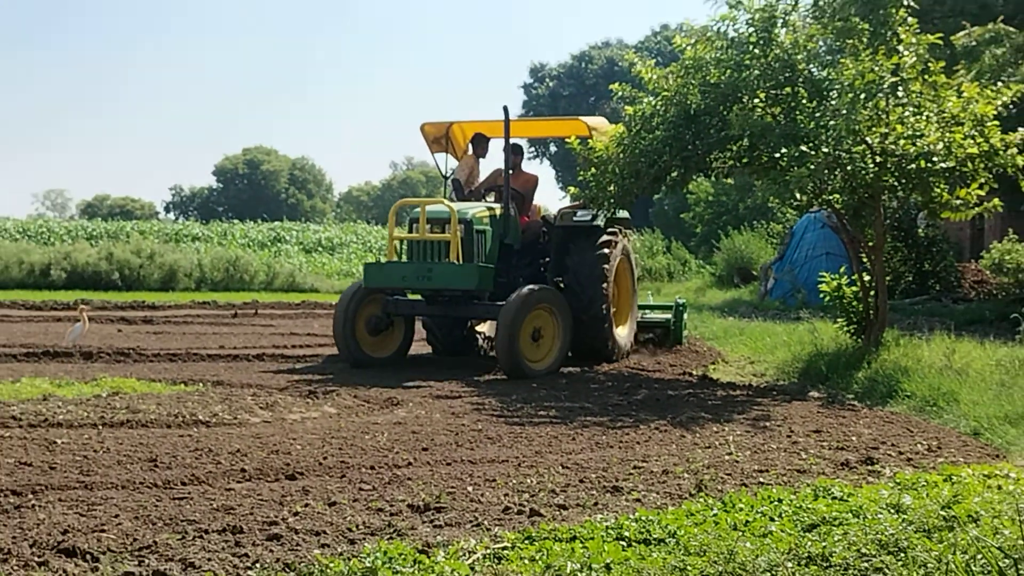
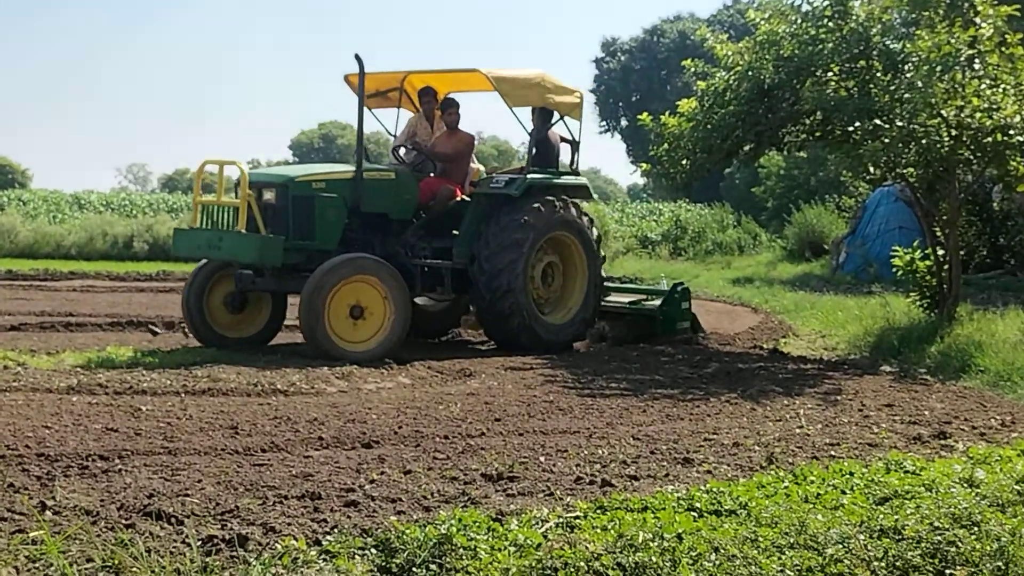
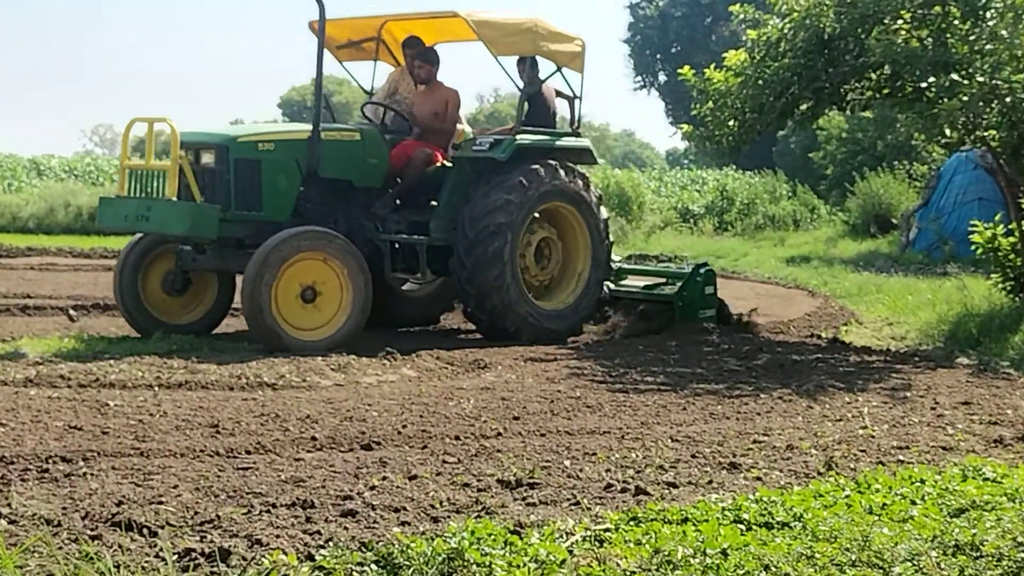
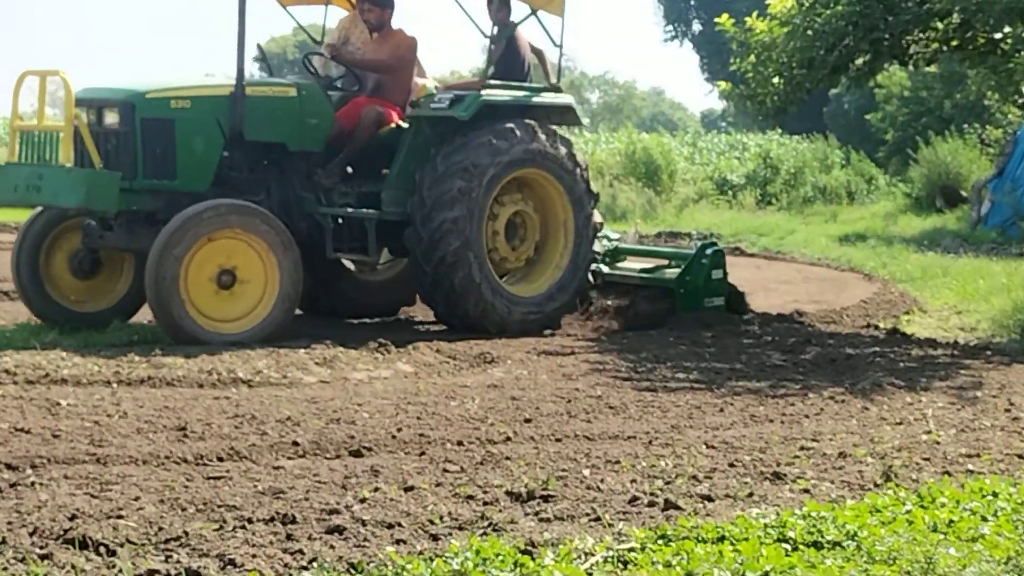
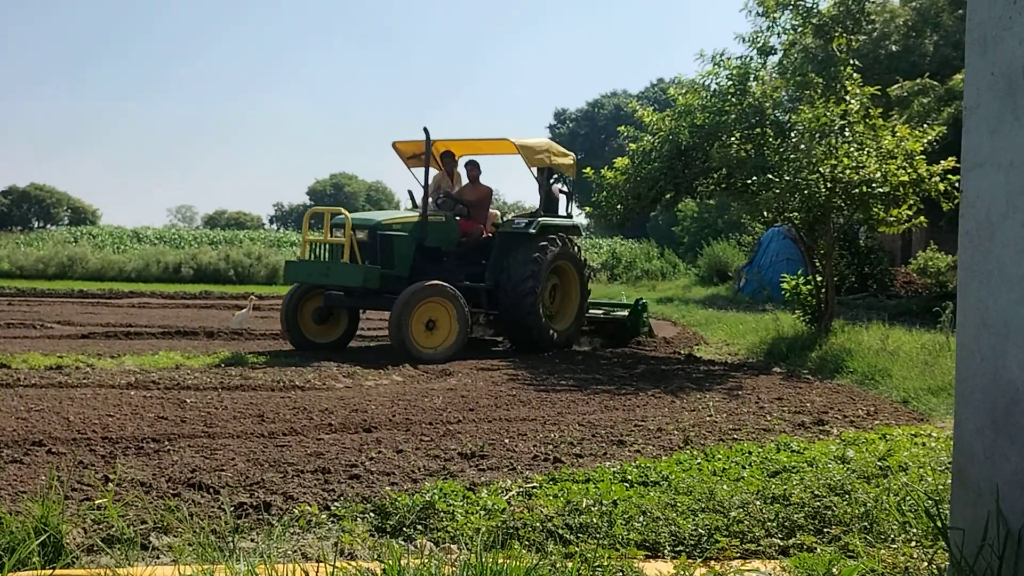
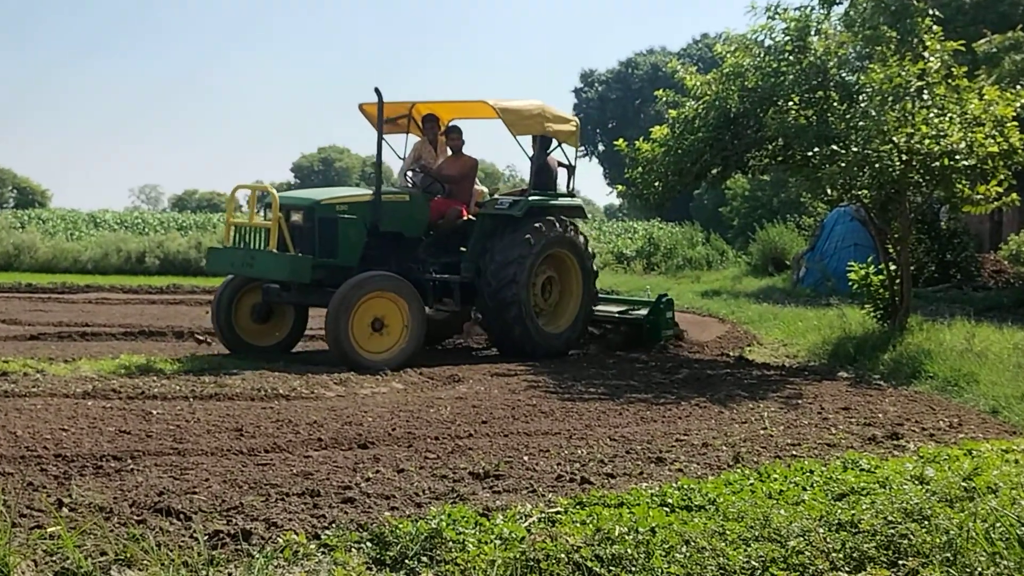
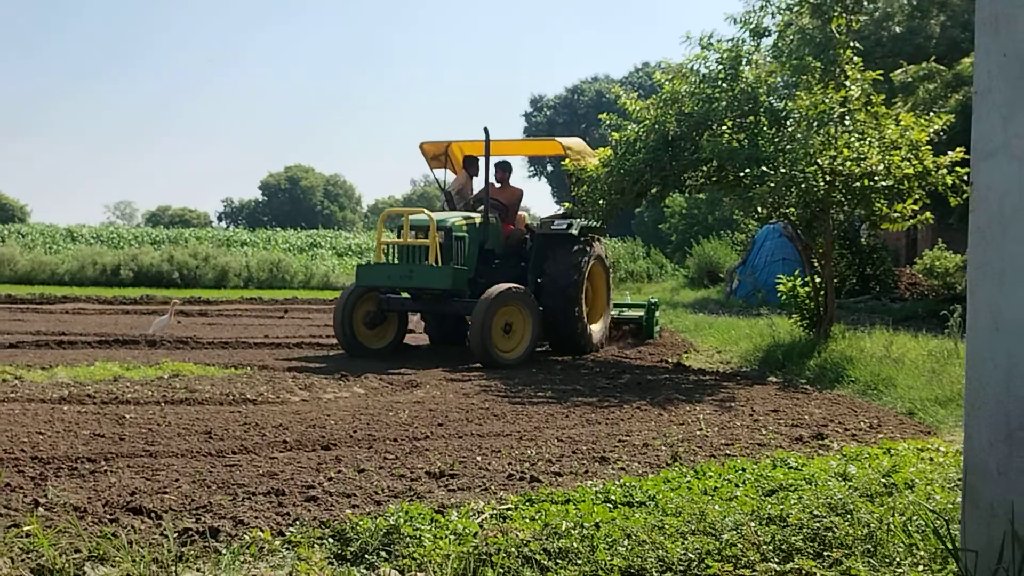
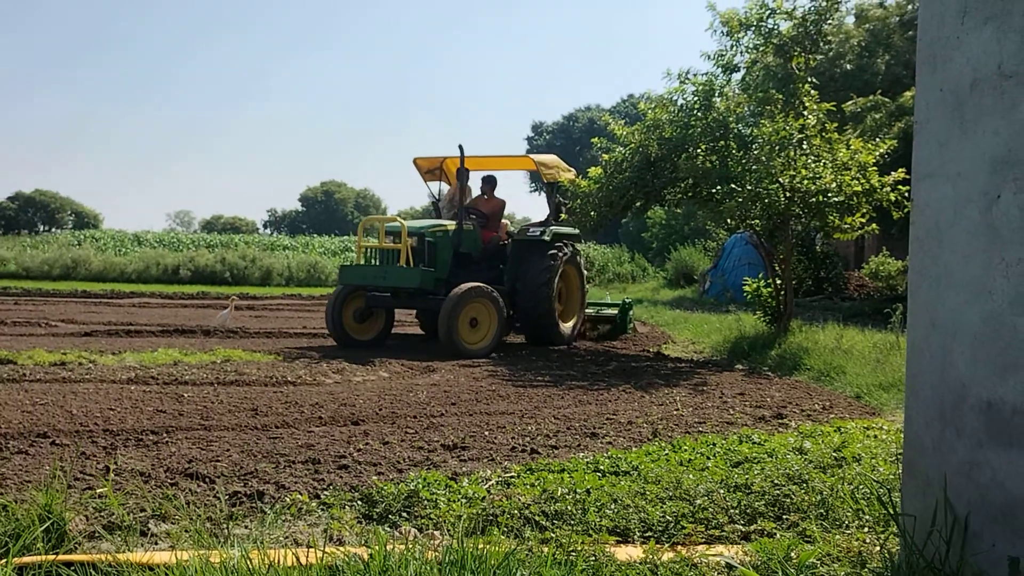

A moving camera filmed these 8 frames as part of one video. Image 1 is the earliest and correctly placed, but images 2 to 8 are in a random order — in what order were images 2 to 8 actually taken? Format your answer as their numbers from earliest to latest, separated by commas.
7, 8, 5, 6, 2, 3, 4
